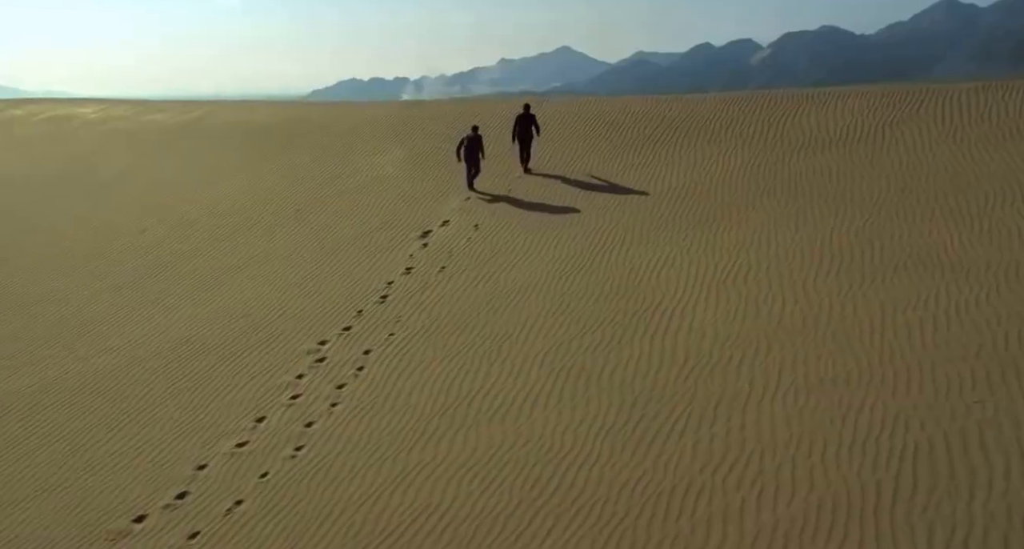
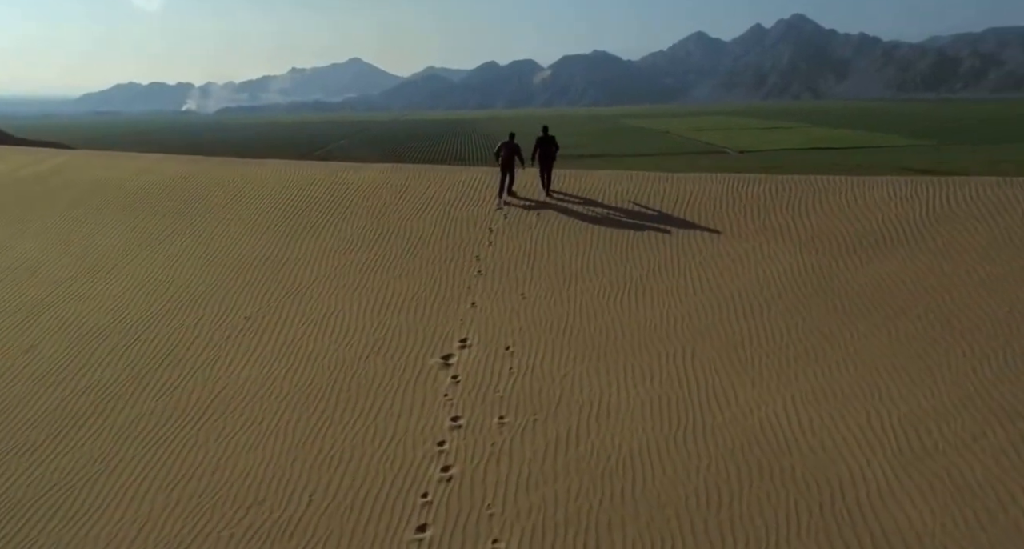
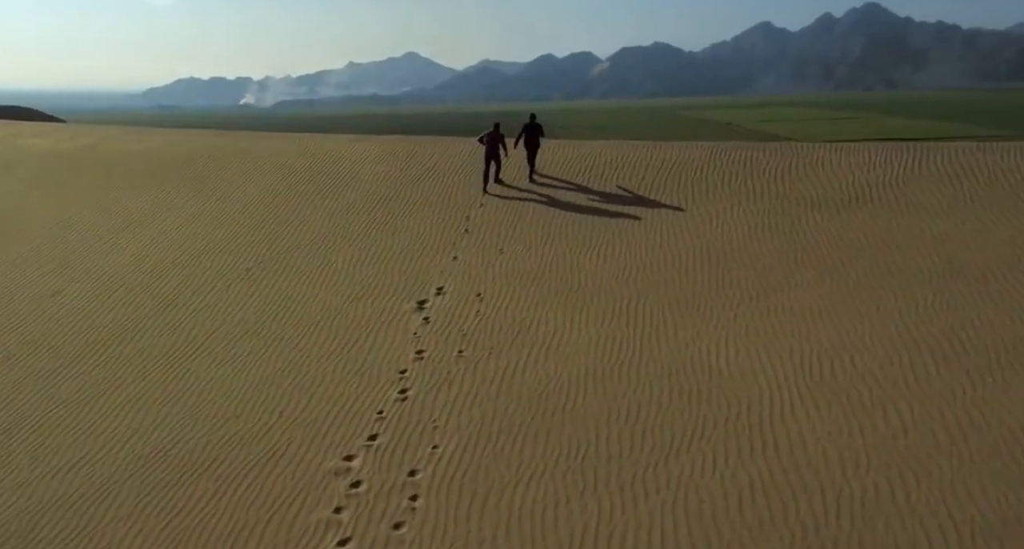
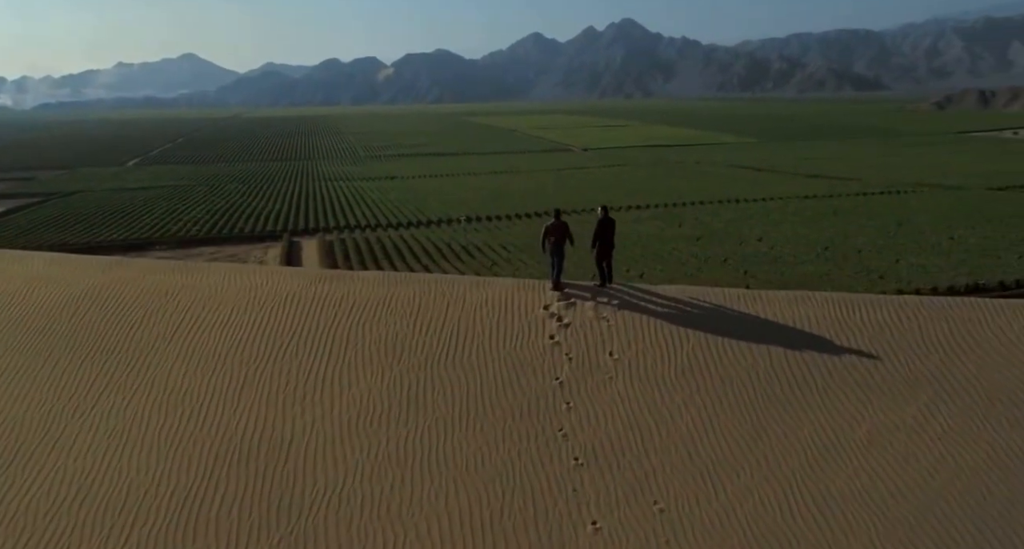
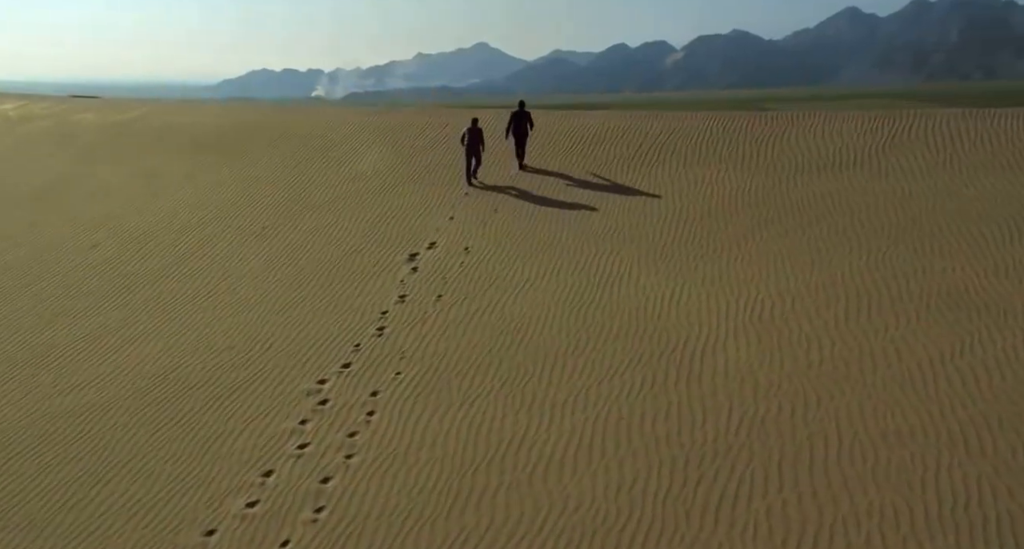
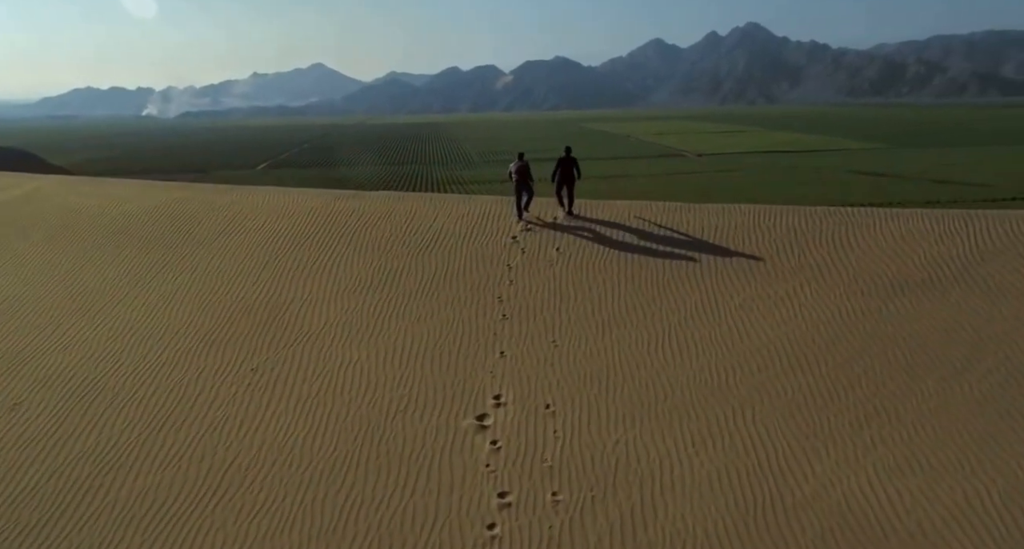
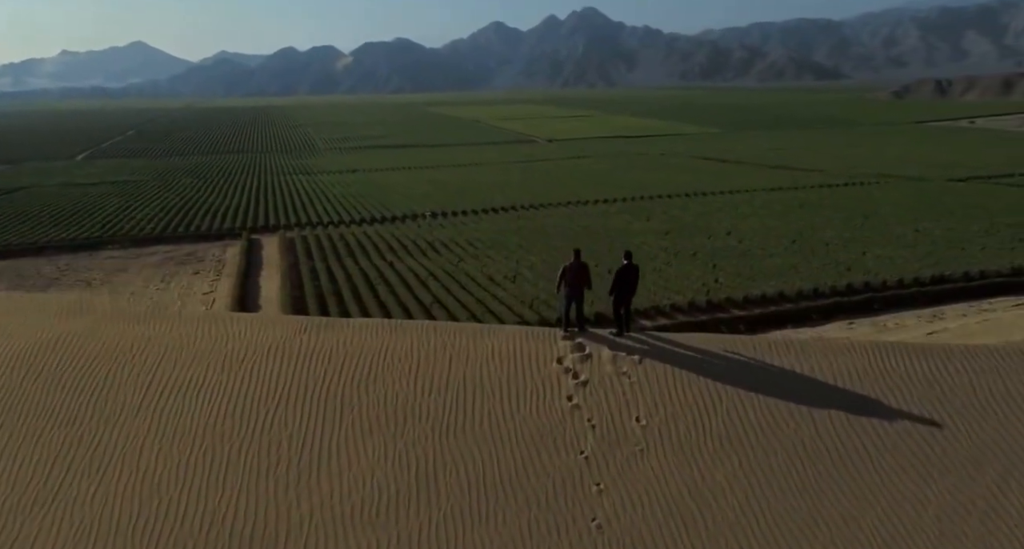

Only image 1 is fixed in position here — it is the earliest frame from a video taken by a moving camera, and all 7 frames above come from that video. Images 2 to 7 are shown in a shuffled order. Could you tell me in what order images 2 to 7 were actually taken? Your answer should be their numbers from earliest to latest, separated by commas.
5, 3, 2, 6, 4, 7
